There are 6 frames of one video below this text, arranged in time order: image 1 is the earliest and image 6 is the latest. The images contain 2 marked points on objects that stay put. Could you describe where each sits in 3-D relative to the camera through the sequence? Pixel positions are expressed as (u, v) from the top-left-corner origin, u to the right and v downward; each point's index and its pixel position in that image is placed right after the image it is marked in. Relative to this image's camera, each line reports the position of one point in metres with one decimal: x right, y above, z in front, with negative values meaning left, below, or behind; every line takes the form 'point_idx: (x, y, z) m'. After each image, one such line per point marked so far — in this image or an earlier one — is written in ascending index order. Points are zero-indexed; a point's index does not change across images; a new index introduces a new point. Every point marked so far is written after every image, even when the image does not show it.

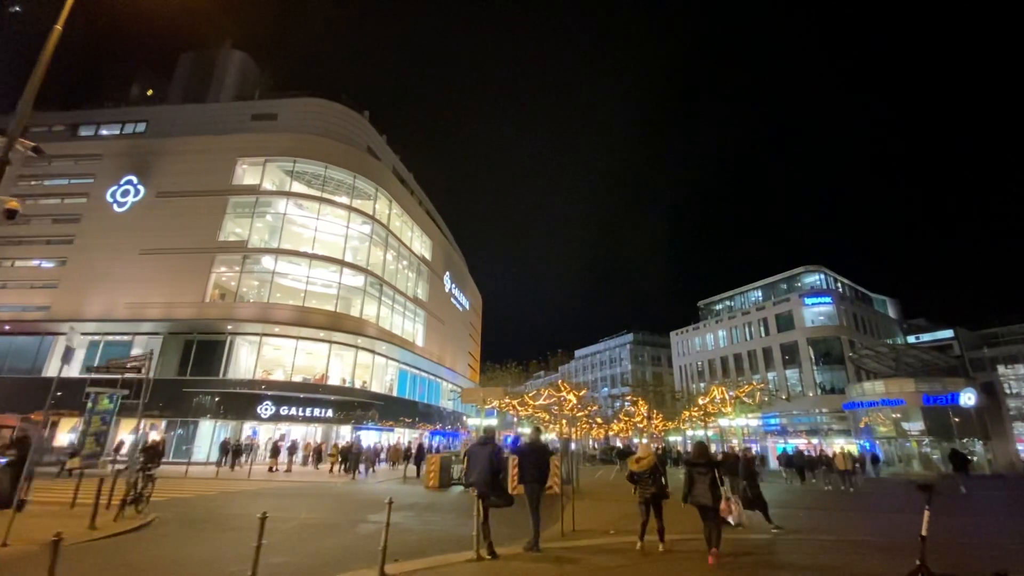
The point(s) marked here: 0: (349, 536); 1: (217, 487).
0: (-3.1, -4.6, +9.0) m
1: (-11.7, -7.9, +19.2) m
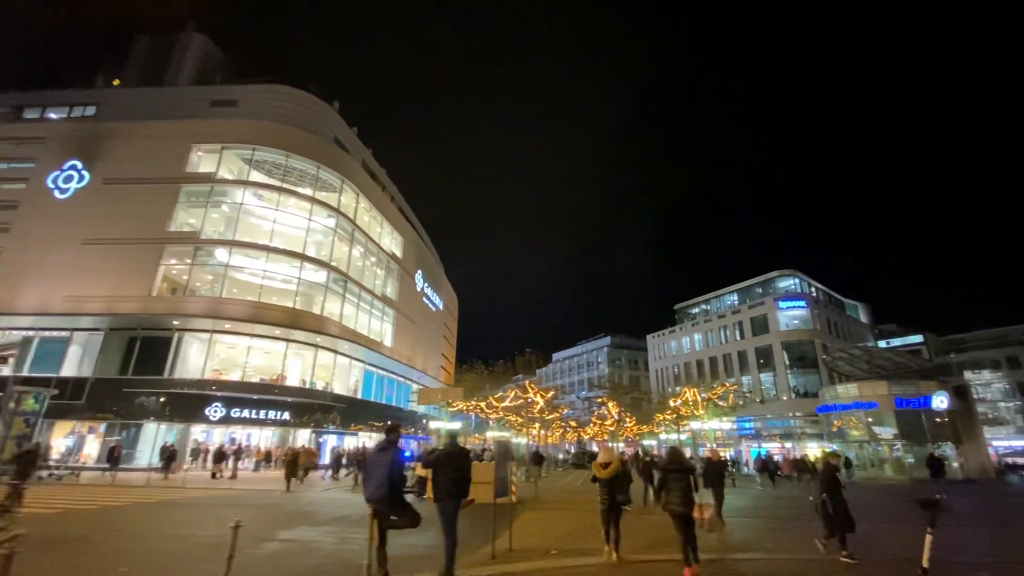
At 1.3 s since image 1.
0: (-4.2, -4.2, +7.5) m
1: (-13.2, -7.5, +17.3) m
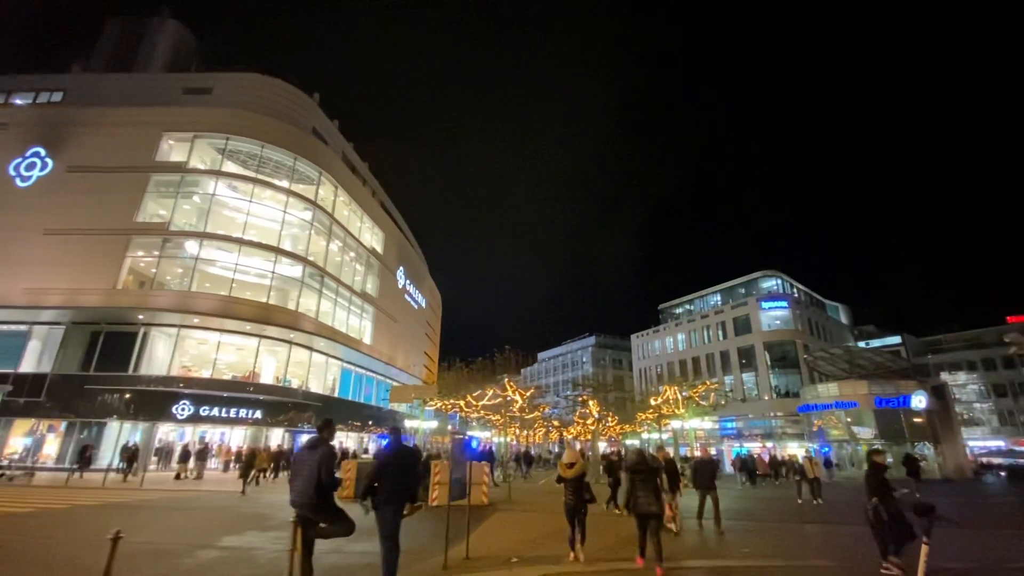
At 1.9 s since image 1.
0: (-4.8, -4.0, +6.8) m
1: (-14.1, -7.2, +16.4) m
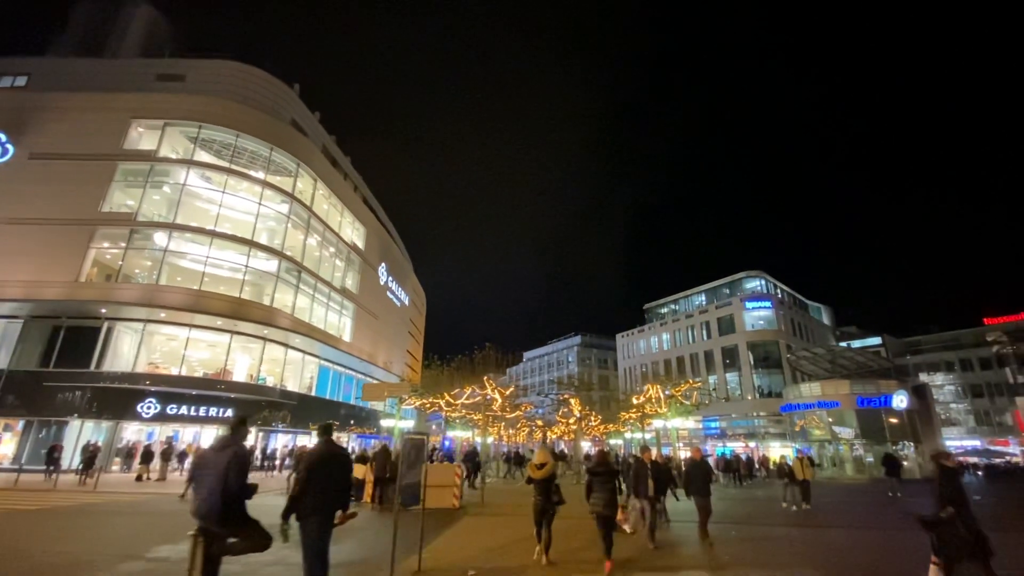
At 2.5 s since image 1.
0: (-5.3, -3.7, +6.0) m
1: (-14.9, -6.8, +15.3) m
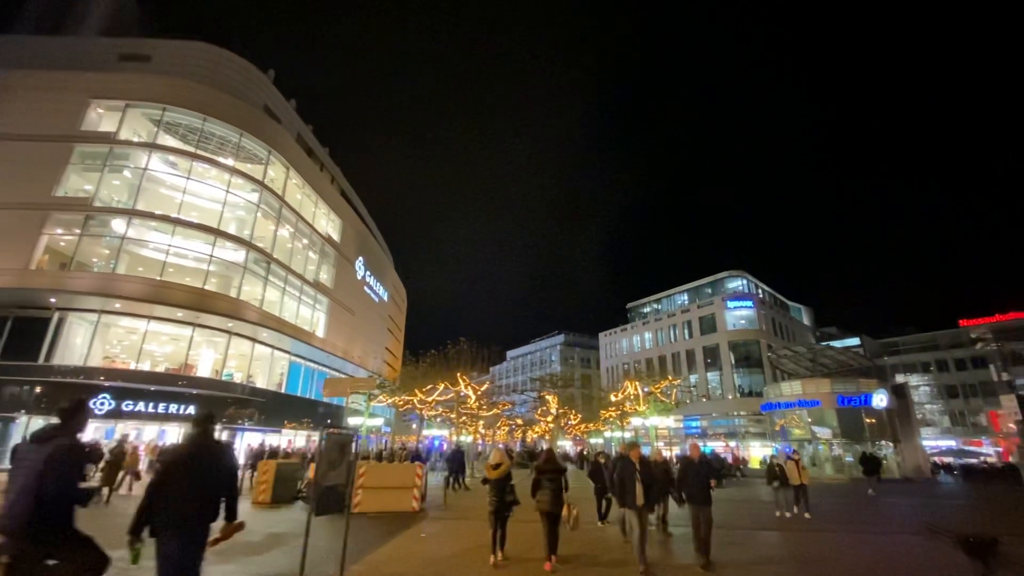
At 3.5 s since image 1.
0: (-6.0, -3.3, +5.0) m
1: (-15.9, -6.3, +14.0) m
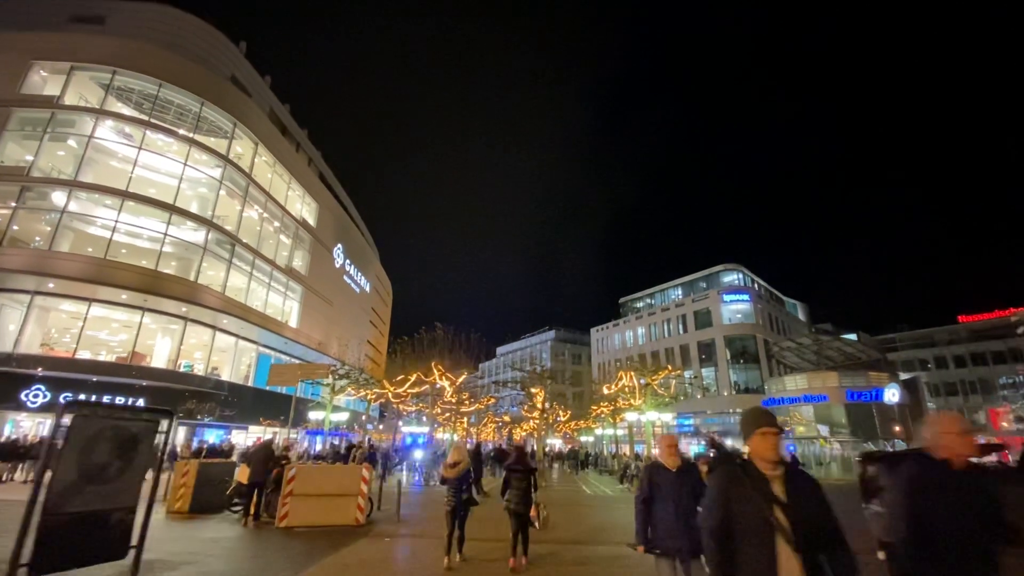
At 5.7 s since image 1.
0: (-6.4, -2.5, +2.6) m
1: (-16.5, -5.4, +11.4) m
